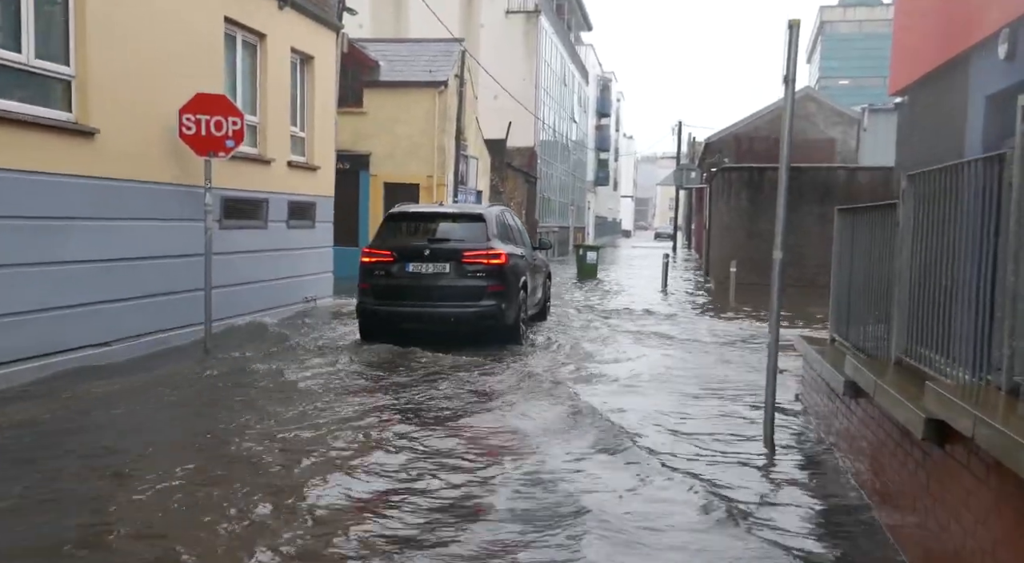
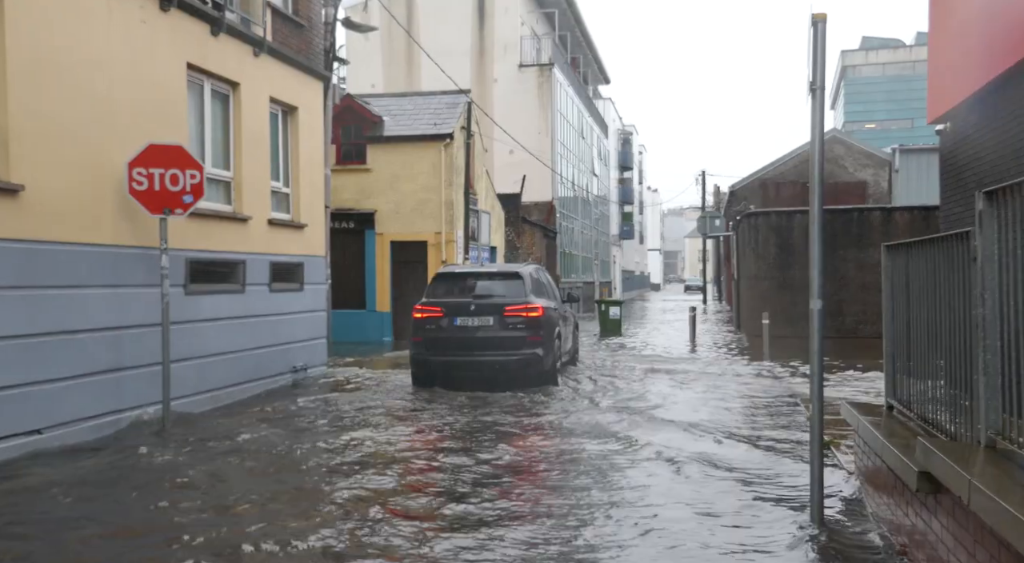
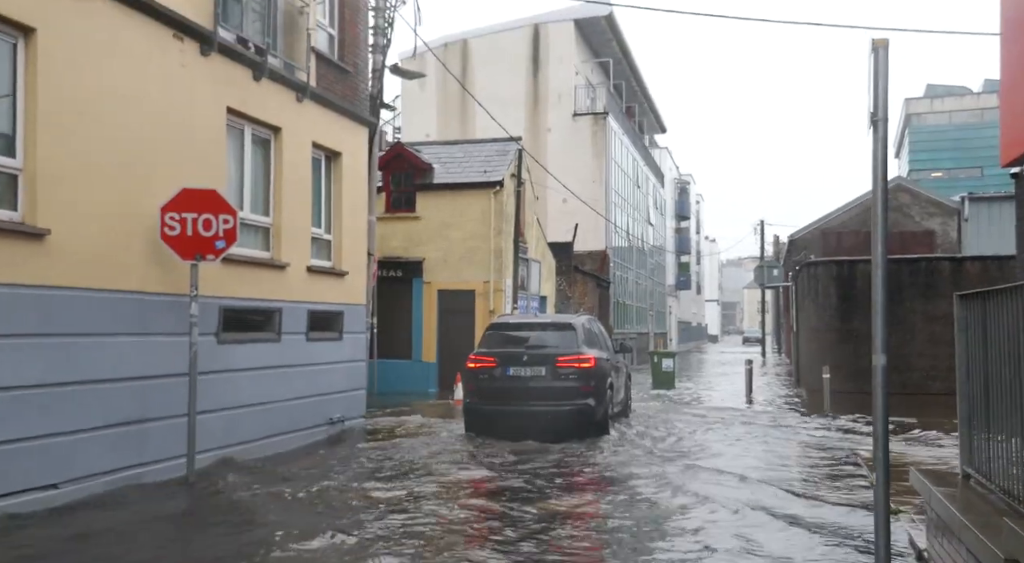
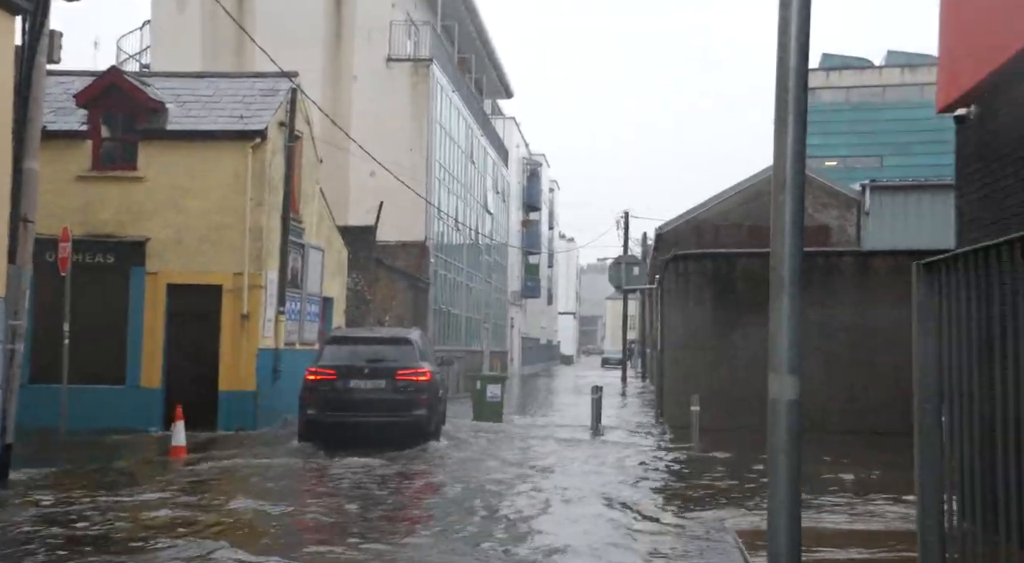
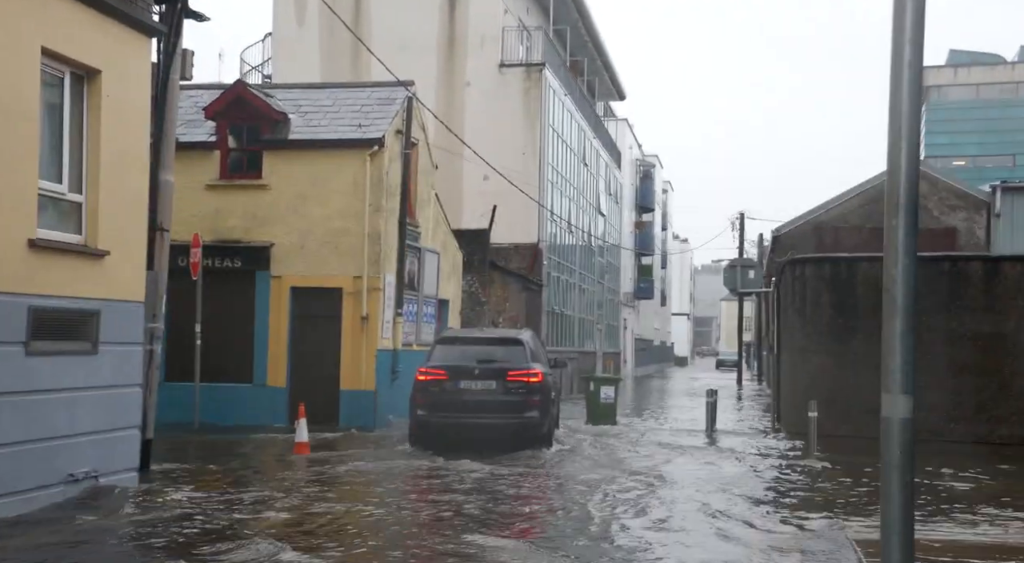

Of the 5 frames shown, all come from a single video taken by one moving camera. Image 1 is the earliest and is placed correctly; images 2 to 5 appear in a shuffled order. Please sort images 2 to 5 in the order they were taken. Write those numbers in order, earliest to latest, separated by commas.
2, 3, 5, 4
